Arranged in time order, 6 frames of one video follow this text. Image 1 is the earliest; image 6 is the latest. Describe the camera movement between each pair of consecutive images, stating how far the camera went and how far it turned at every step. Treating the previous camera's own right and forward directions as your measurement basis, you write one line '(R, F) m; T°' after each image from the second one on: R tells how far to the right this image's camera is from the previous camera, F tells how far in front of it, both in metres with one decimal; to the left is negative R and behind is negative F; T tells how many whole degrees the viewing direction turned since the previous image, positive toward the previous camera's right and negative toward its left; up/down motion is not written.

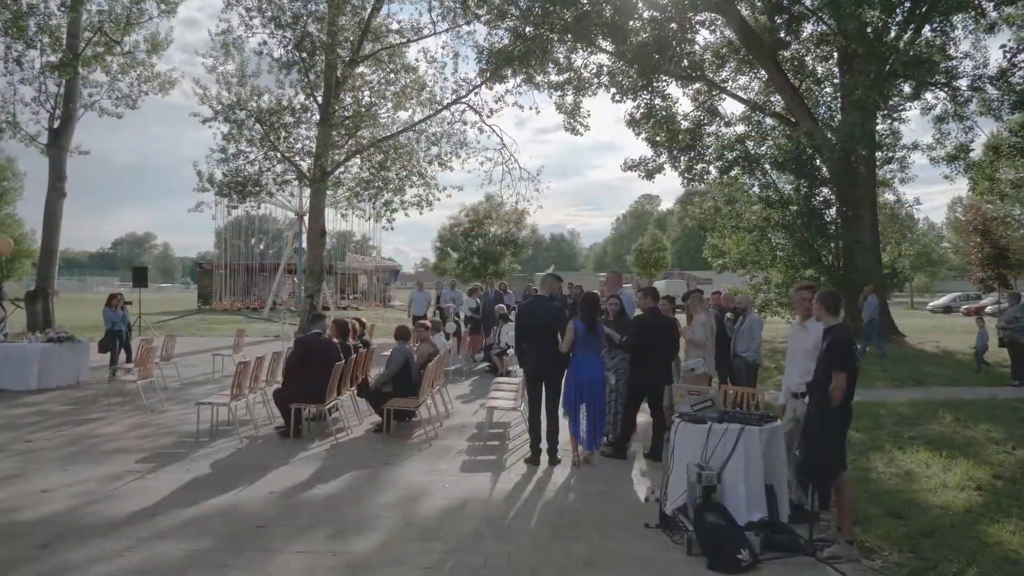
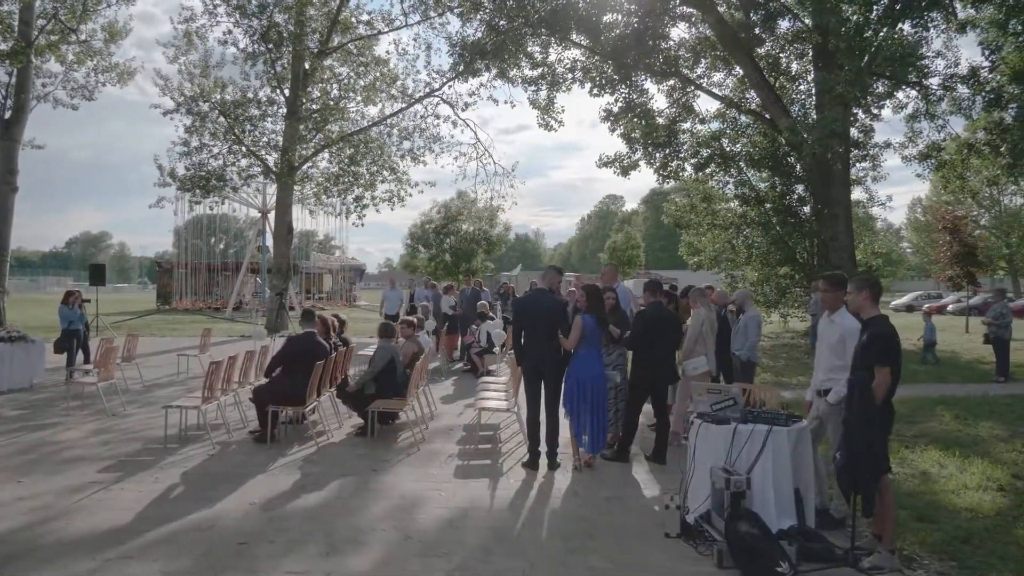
(-0.3, +0.5) m; +3°
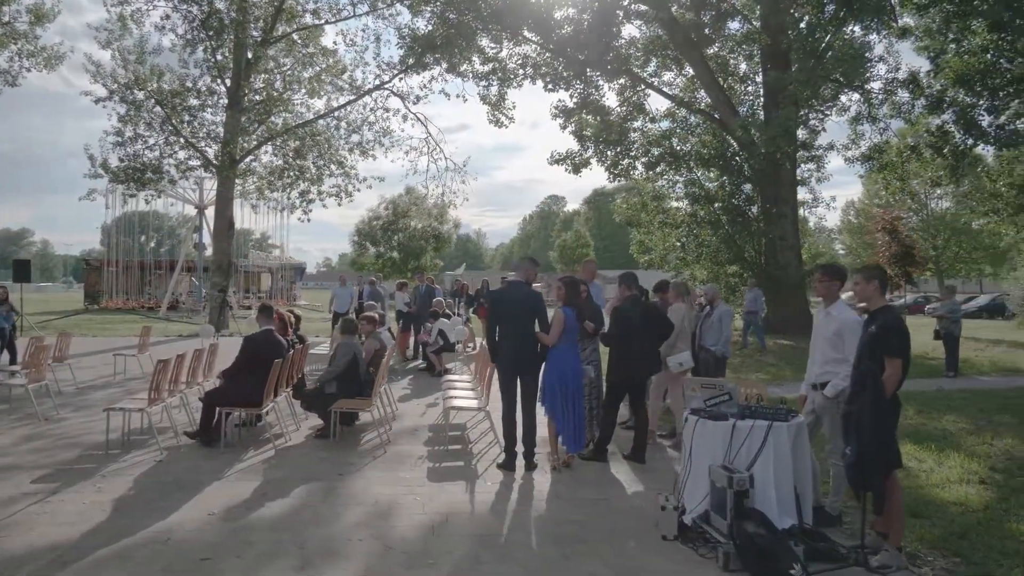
(-0.3, +0.4) m; +4°
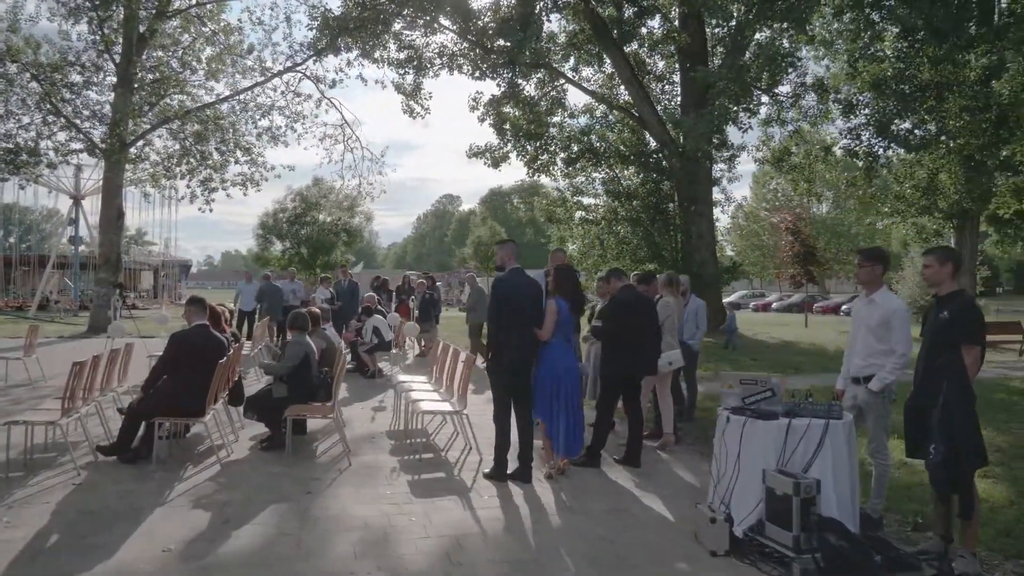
(-0.8, +0.8) m; +8°
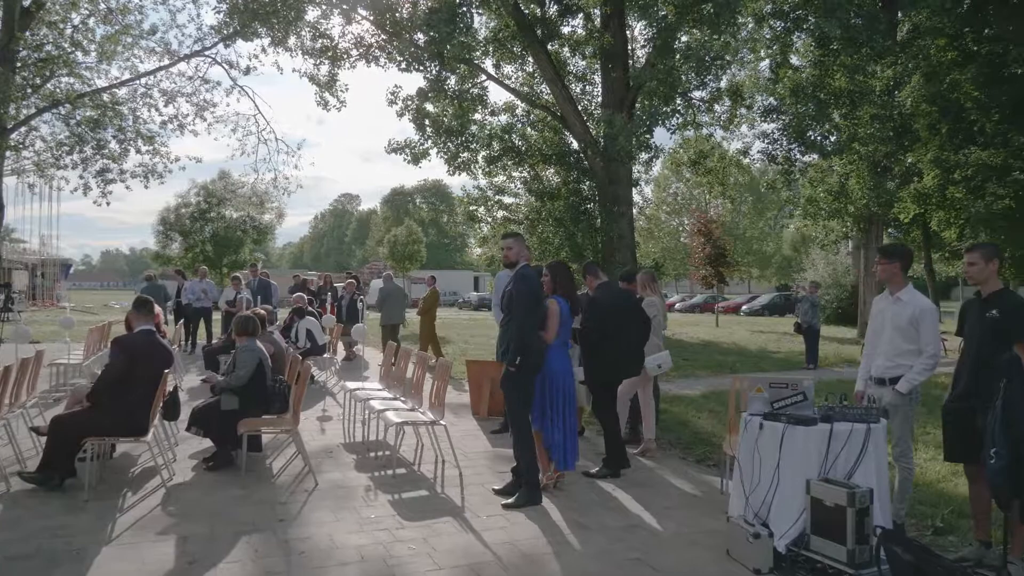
(-0.7, +0.6) m; +8°
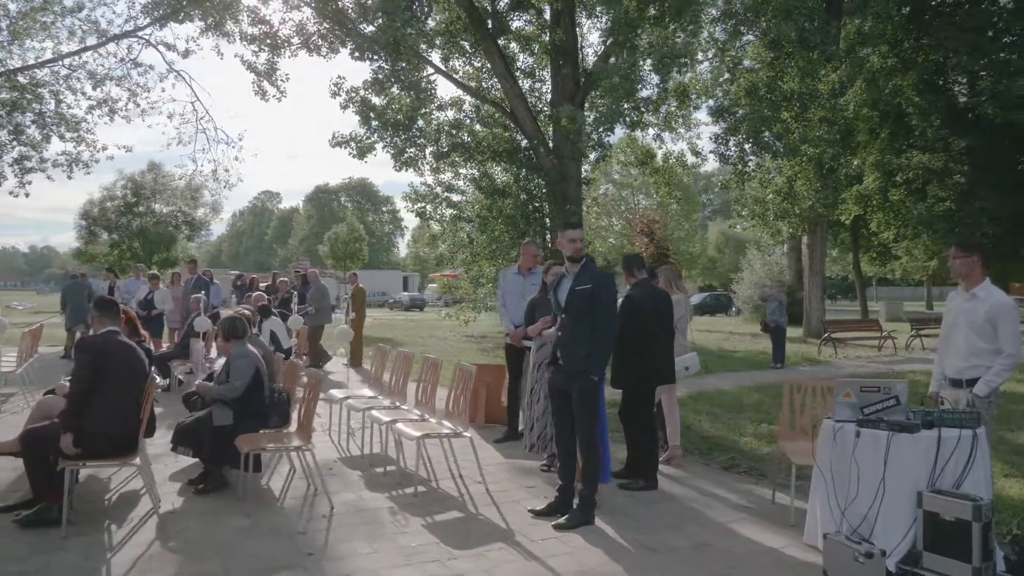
(-0.9, +0.6) m; +6°
